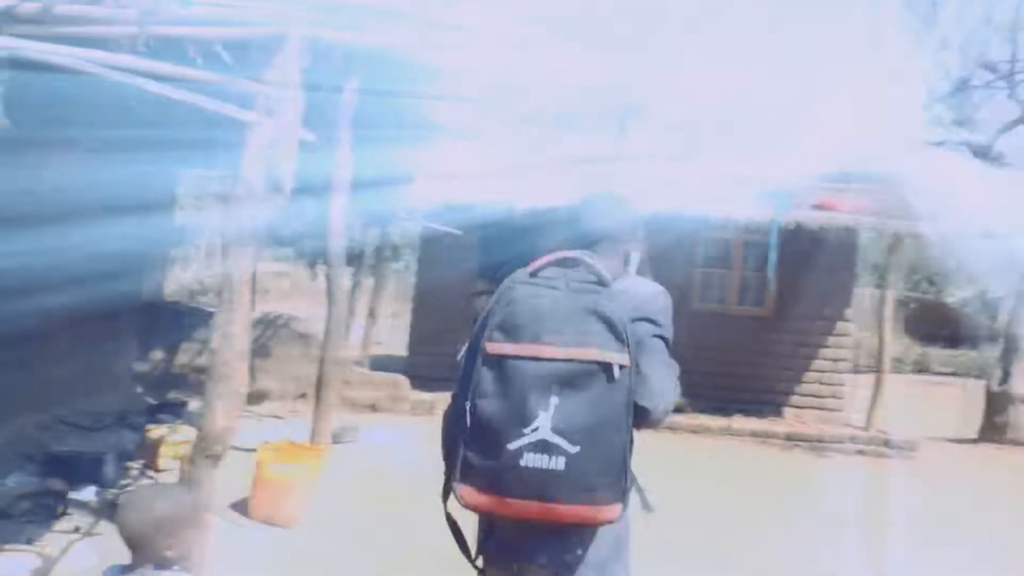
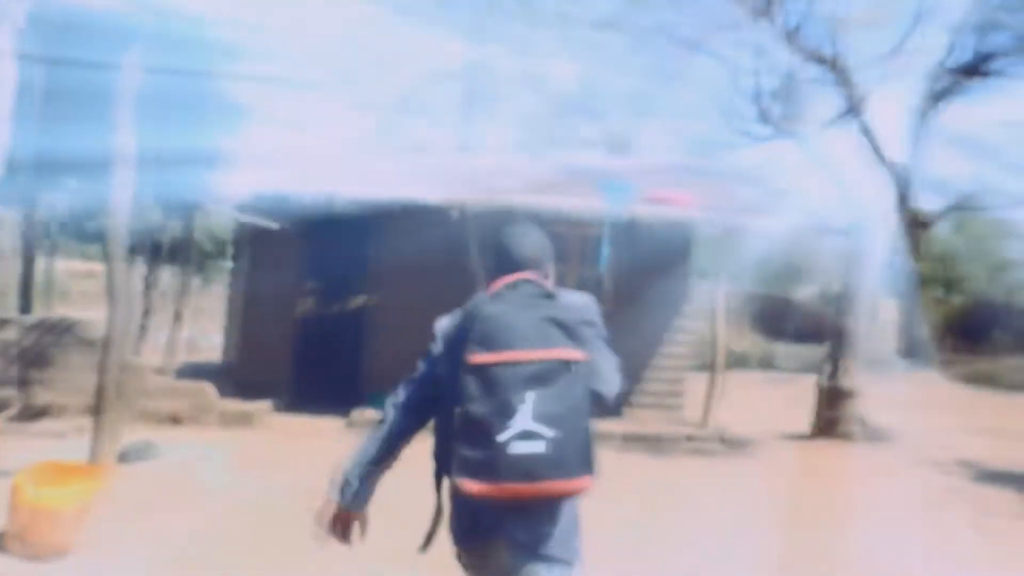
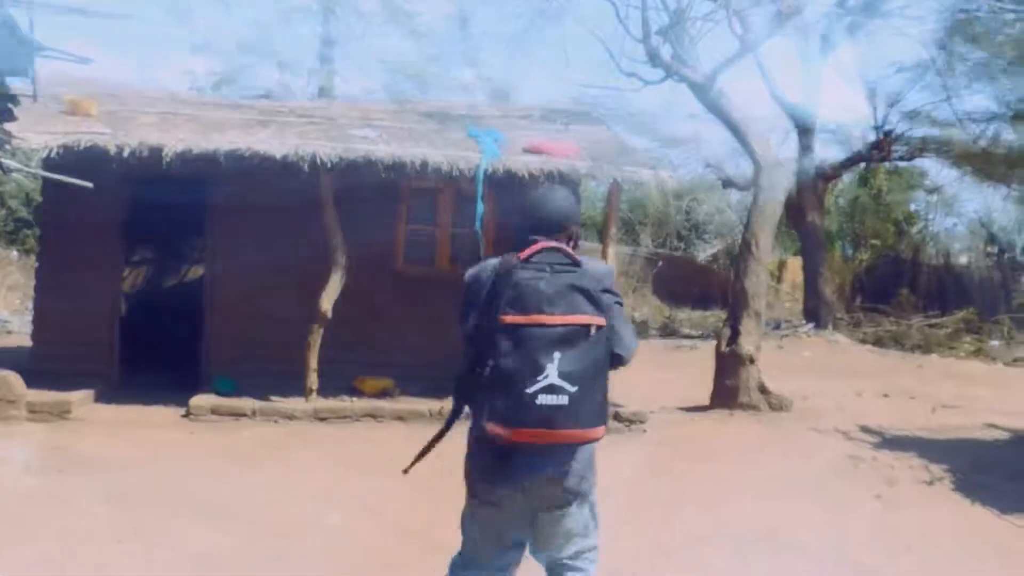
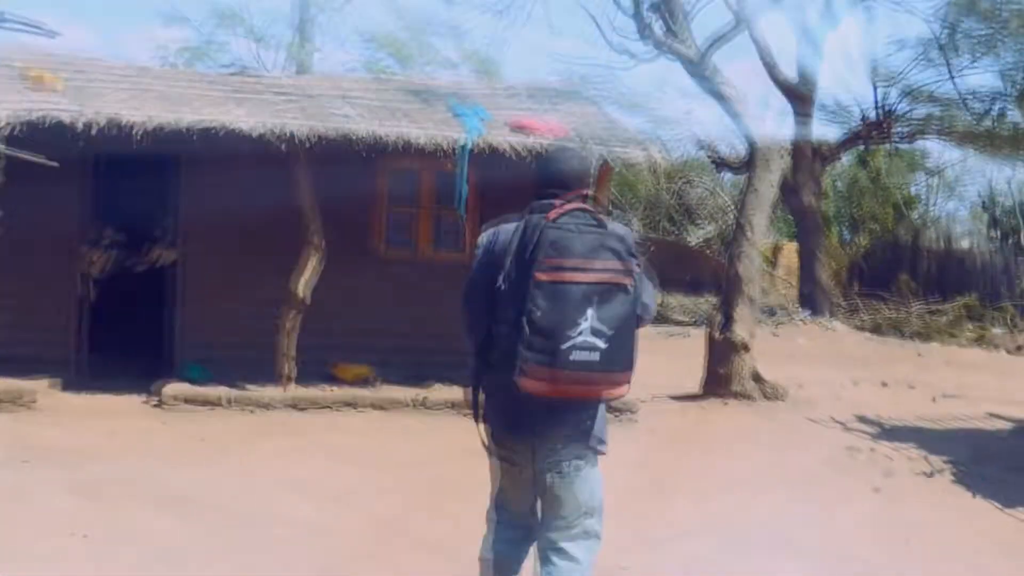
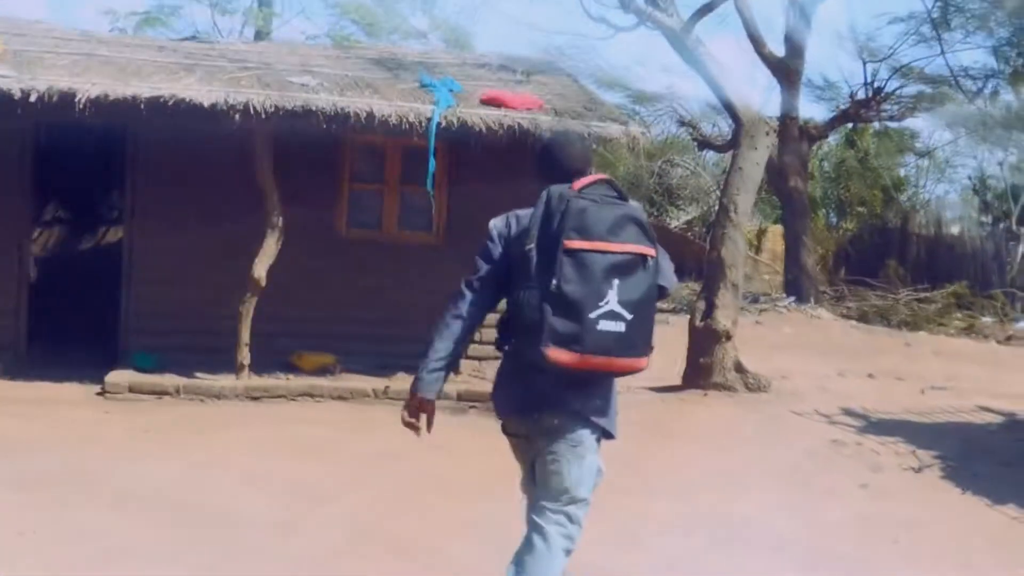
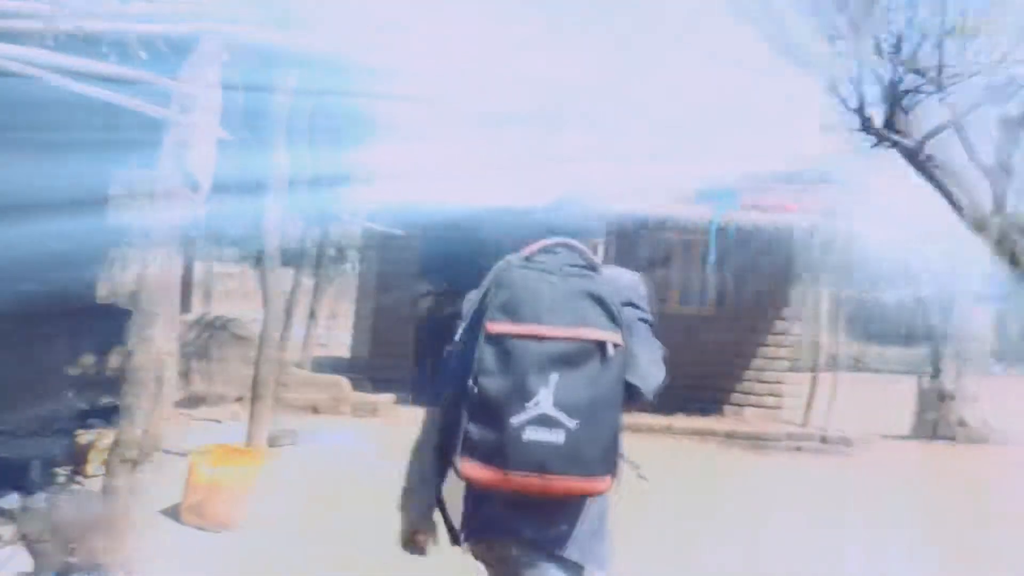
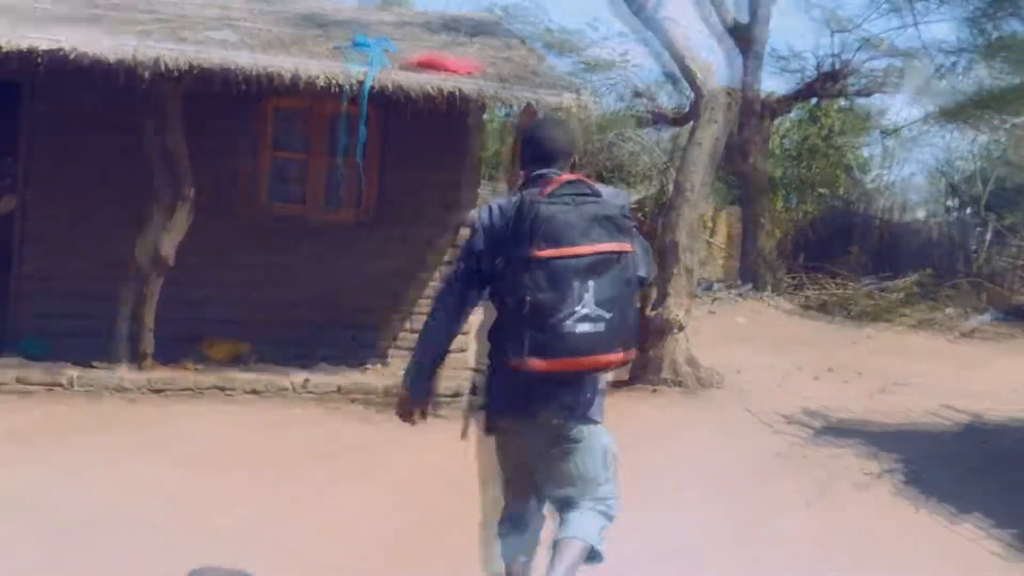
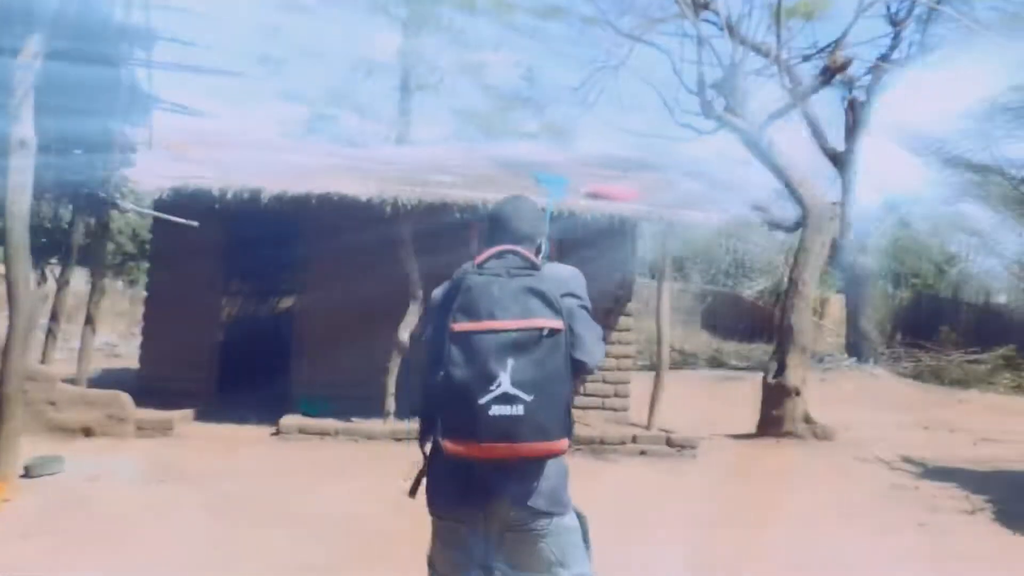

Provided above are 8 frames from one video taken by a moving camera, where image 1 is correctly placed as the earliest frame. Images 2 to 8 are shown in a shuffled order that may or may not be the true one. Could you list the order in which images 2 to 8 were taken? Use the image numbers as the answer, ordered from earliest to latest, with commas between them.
6, 2, 8, 3, 4, 5, 7
